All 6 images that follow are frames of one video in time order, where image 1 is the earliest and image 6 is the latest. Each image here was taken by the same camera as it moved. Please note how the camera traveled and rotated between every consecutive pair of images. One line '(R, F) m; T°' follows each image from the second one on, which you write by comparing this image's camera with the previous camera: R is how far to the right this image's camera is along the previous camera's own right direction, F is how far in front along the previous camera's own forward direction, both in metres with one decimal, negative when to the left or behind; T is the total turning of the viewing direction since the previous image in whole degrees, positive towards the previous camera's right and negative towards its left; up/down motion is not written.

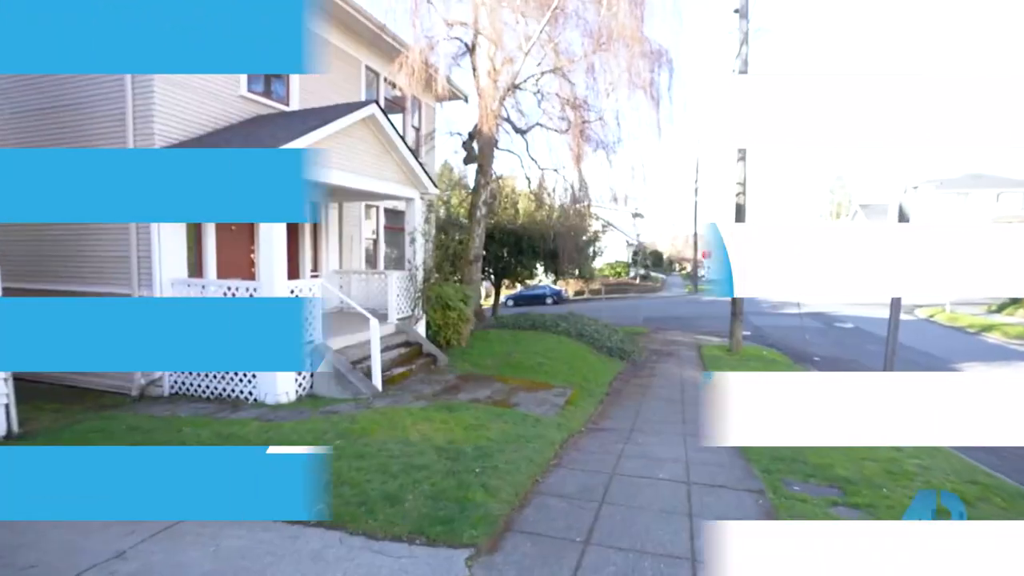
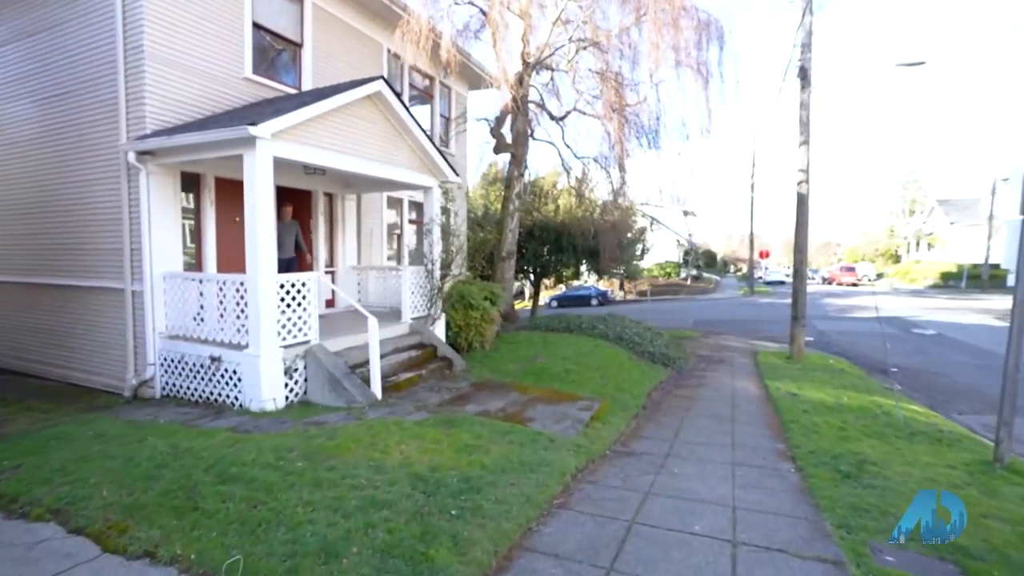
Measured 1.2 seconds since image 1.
(+0.4, +1.1) m; -5°
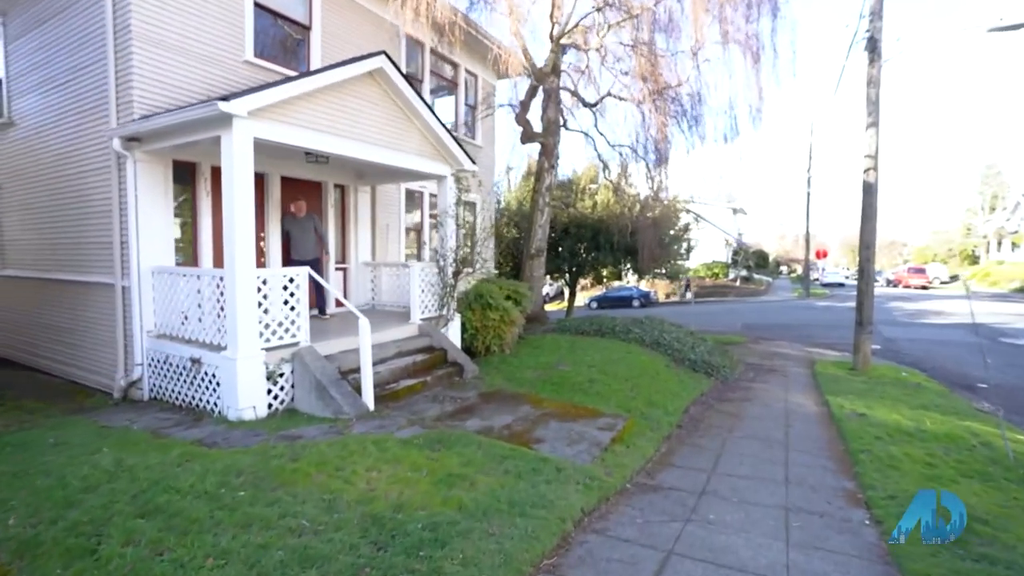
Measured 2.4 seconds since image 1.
(+0.4, +0.9) m; -5°
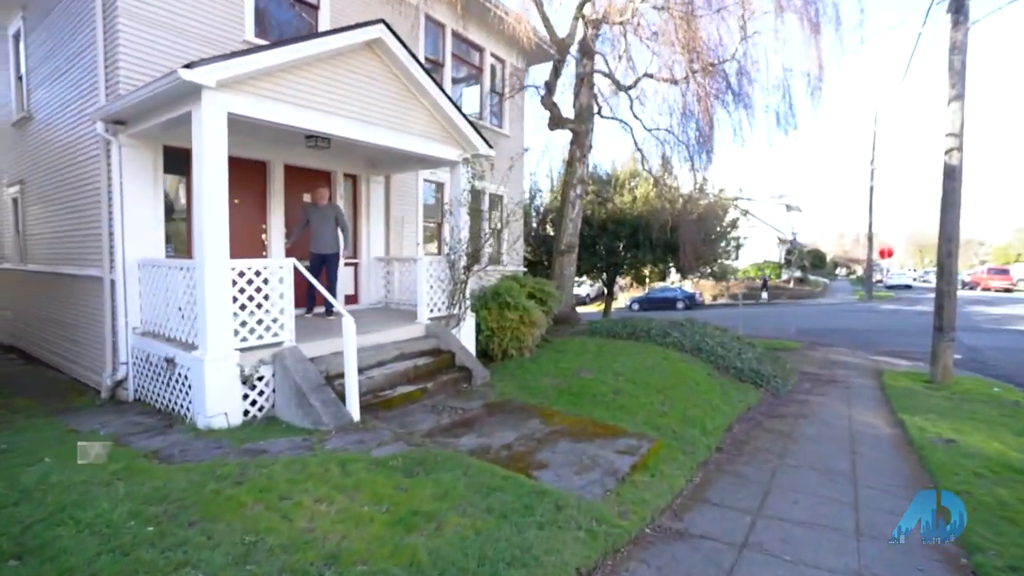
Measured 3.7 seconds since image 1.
(+0.4, +0.9) m; -5°
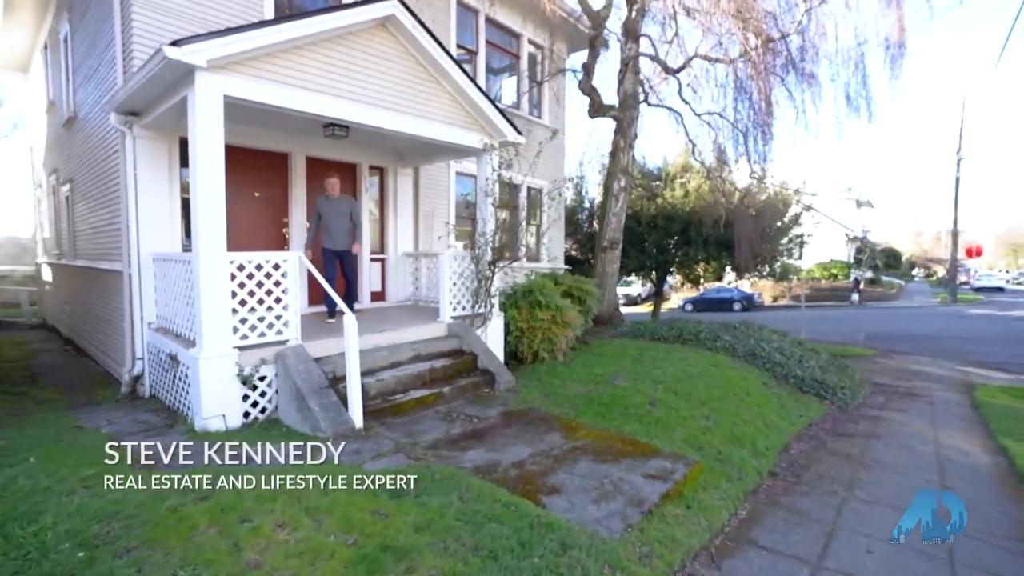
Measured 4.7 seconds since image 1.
(+0.3, +0.6) m; -6°
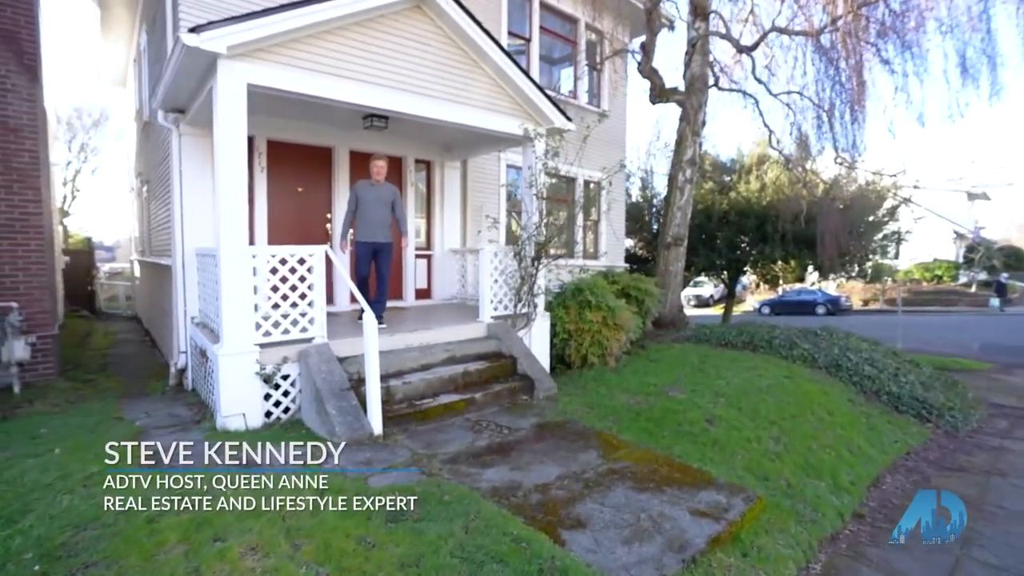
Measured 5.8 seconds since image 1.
(+0.3, +0.5) m; -8°
